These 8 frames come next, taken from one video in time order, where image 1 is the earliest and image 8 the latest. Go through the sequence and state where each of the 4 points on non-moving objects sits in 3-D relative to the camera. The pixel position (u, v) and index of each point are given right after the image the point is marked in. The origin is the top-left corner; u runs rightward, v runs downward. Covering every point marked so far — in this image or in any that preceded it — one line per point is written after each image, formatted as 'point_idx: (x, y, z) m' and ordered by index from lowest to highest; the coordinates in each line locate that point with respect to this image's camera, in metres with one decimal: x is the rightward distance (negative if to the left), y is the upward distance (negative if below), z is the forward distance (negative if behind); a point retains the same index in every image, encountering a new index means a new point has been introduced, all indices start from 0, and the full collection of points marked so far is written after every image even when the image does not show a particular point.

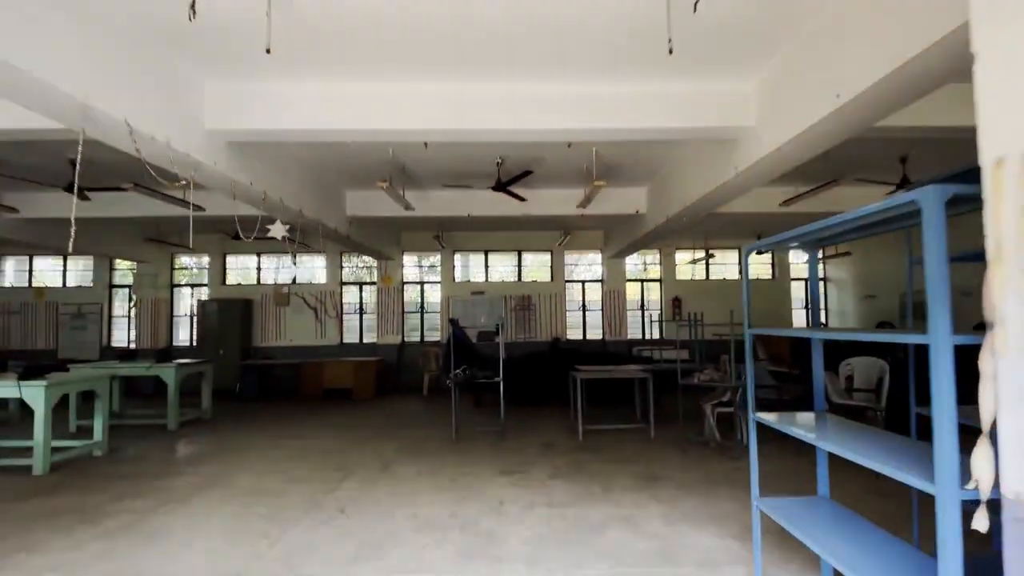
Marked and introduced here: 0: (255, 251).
0: (-5.5, +0.8, +10.2) m
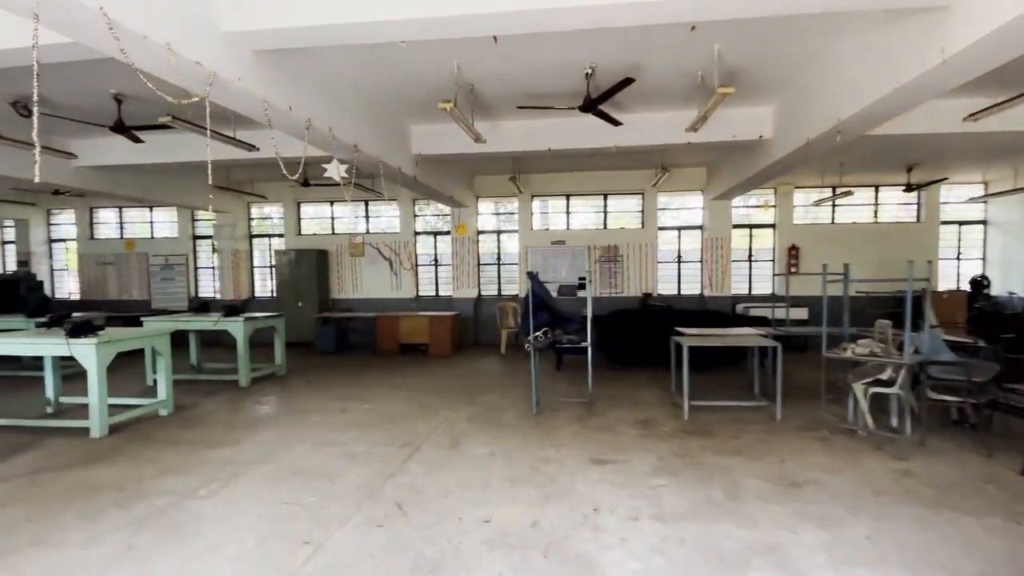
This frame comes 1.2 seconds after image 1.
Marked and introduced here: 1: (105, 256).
0: (-3.8, +1.8, +9.8) m
1: (-8.2, +0.7, +9.7) m
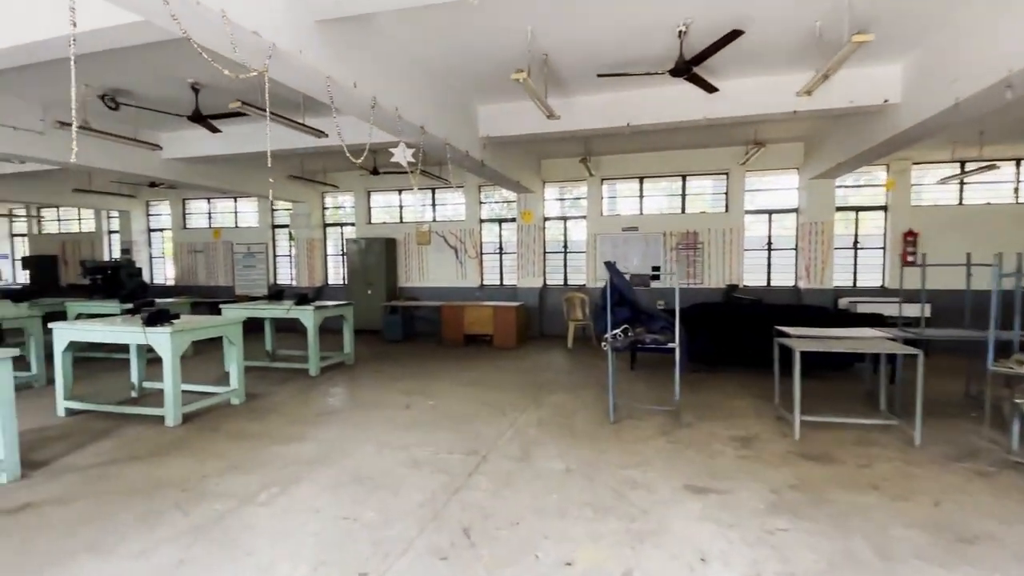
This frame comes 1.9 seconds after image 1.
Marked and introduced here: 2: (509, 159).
0: (-2.4, +2.1, +9.6) m
1: (-6.8, +1.0, +10.2) m
2: (0.0, +2.1, +7.6) m
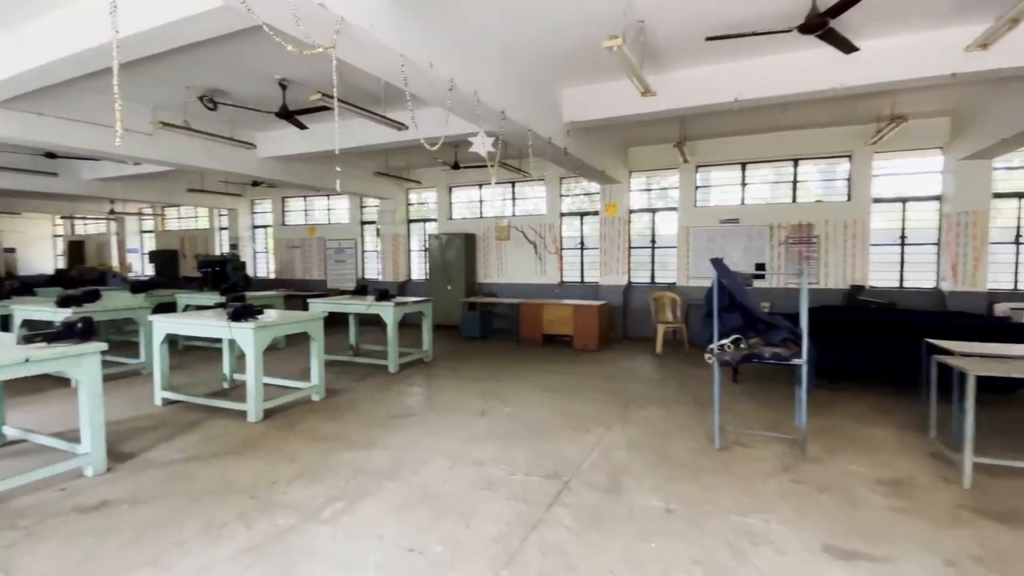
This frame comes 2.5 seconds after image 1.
0: (-0.7, +2.1, +9.4) m
1: (-5.0, +1.1, +10.7) m
2: (+1.2, +2.1, +7.0) m
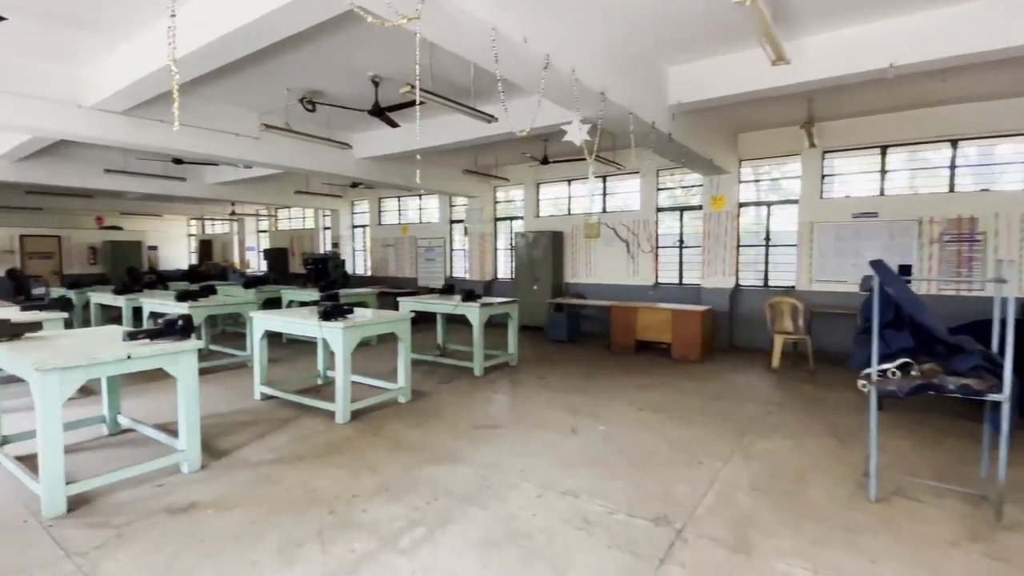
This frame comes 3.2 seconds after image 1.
0: (+1.1, +2.1, +8.9) m
1: (-2.9, +1.2, +11.0) m
2: (+2.5, +2.0, +6.2) m
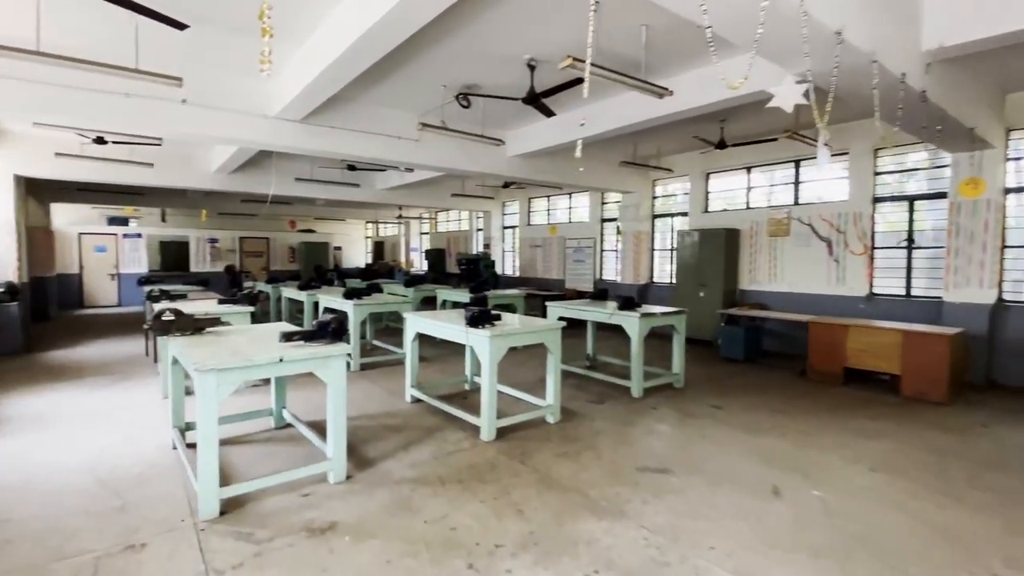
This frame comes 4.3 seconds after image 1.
0: (+3.8, +2.0, +7.5) m
1: (+0.6, +1.1, +10.7) m
2: (+4.3, +1.9, +4.5) m
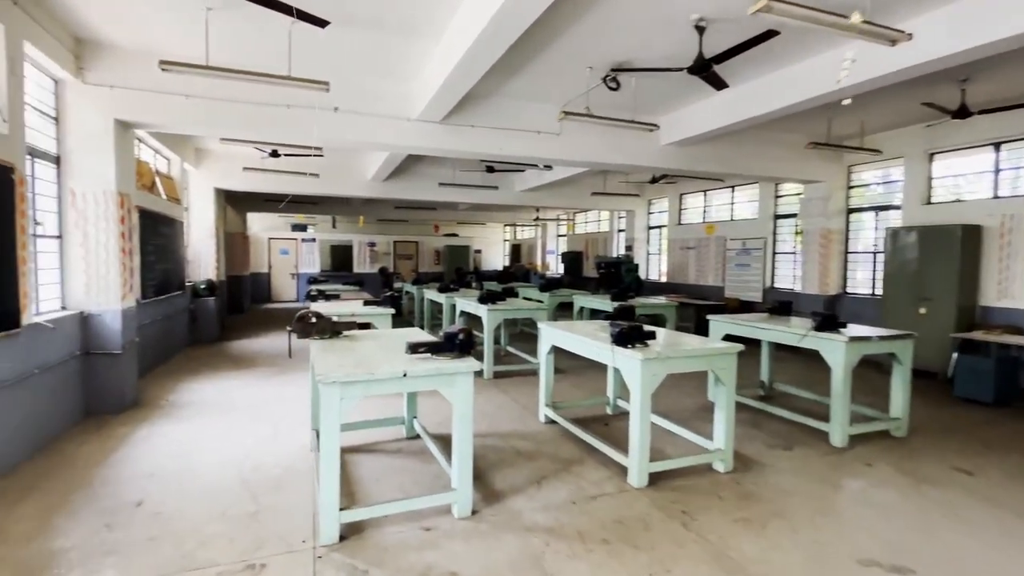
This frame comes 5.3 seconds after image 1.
0: (+5.8, +1.8, +5.6) m
1: (+3.6, +1.0, +9.6) m
2: (+5.5, +1.7, +2.5) m
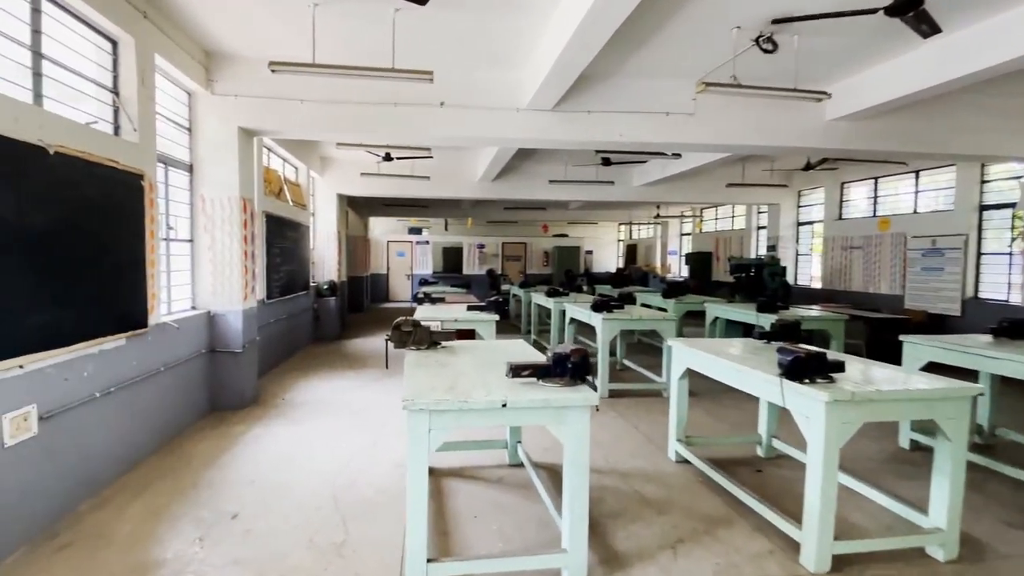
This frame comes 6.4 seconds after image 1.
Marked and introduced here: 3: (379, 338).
0: (+6.9, +1.7, +3.6) m
1: (+5.6, +0.8, +8.0) m
2: (+5.9, +1.6, +0.7) m
3: (-2.1, -0.8, +7.3) m
